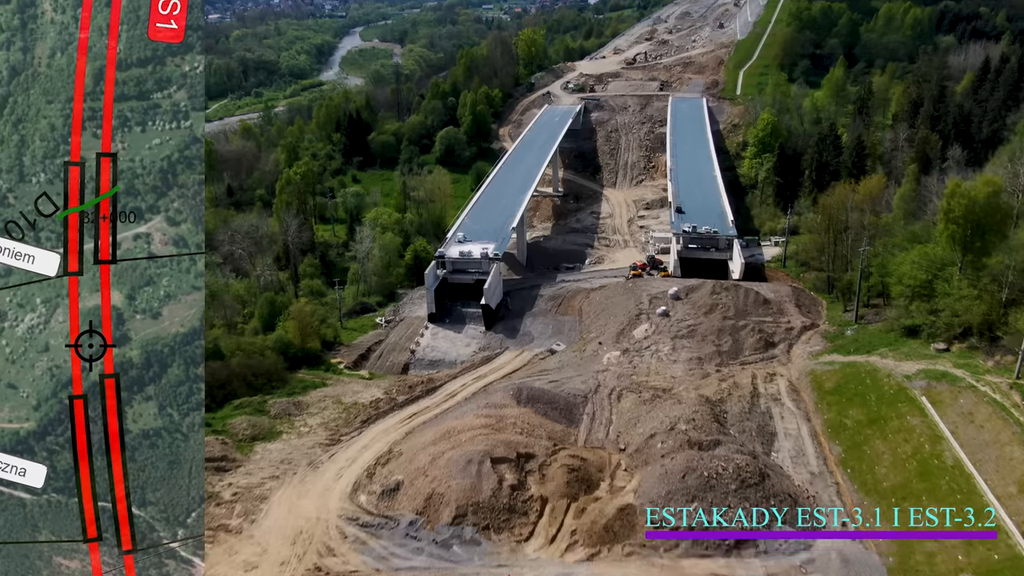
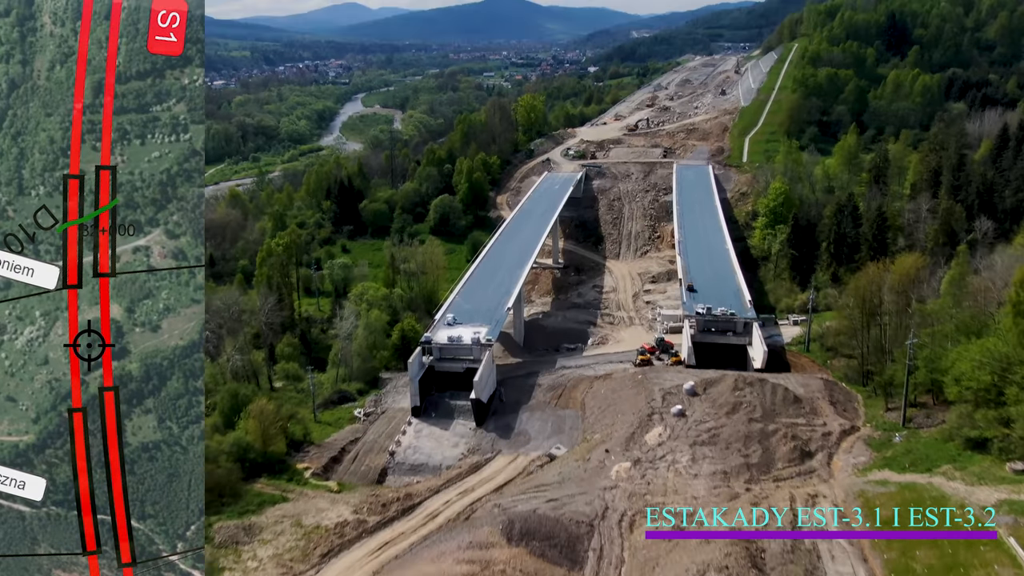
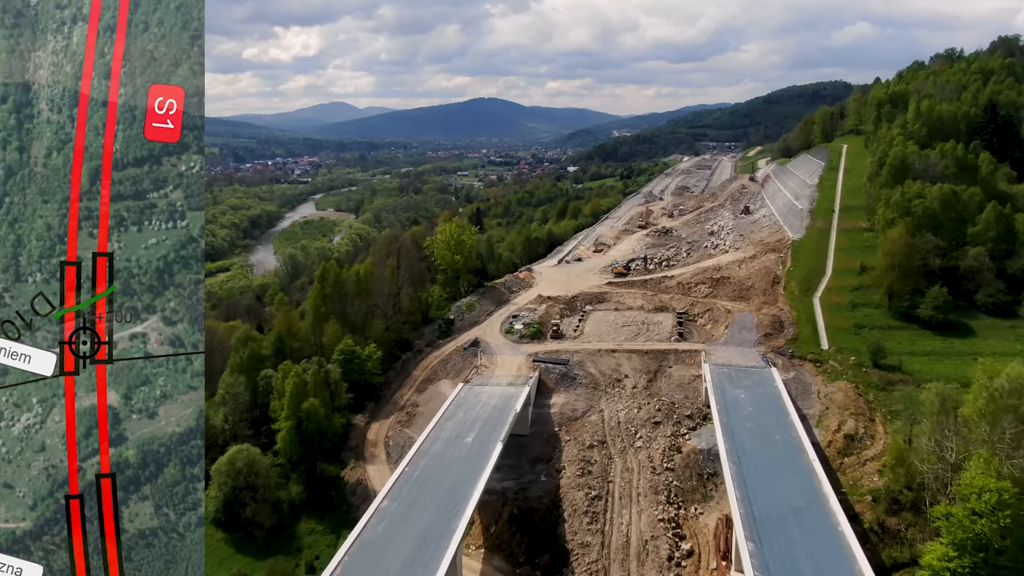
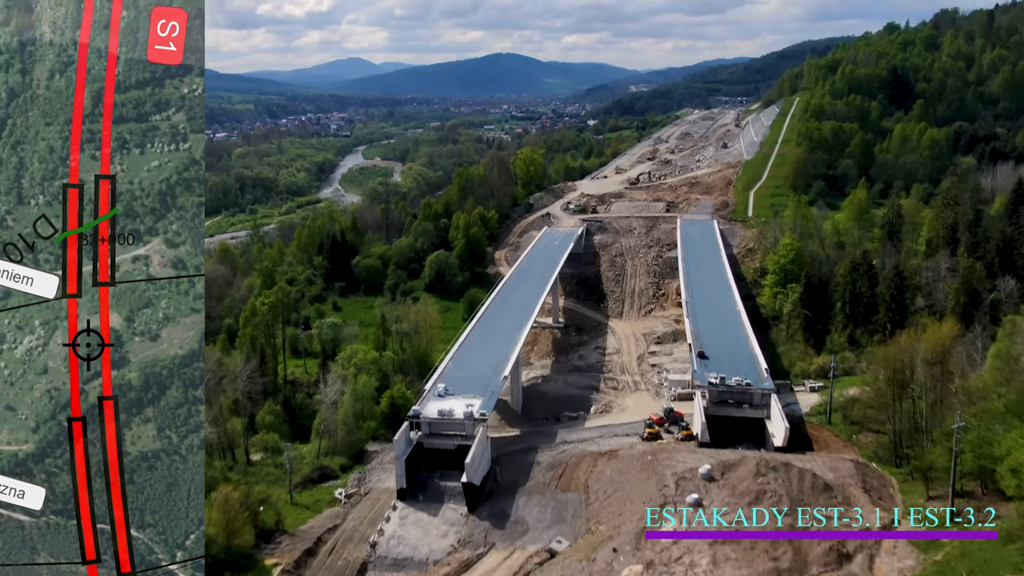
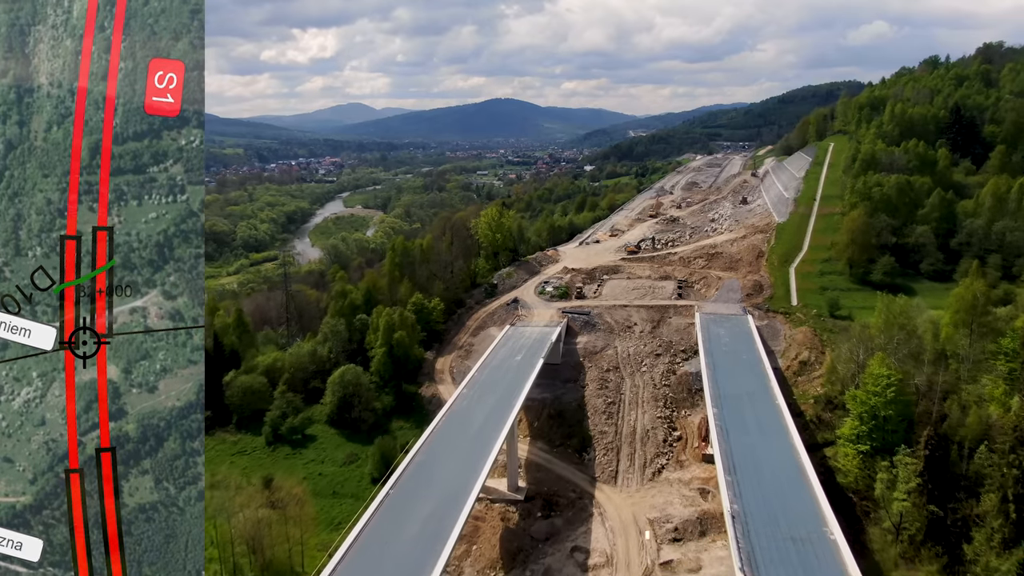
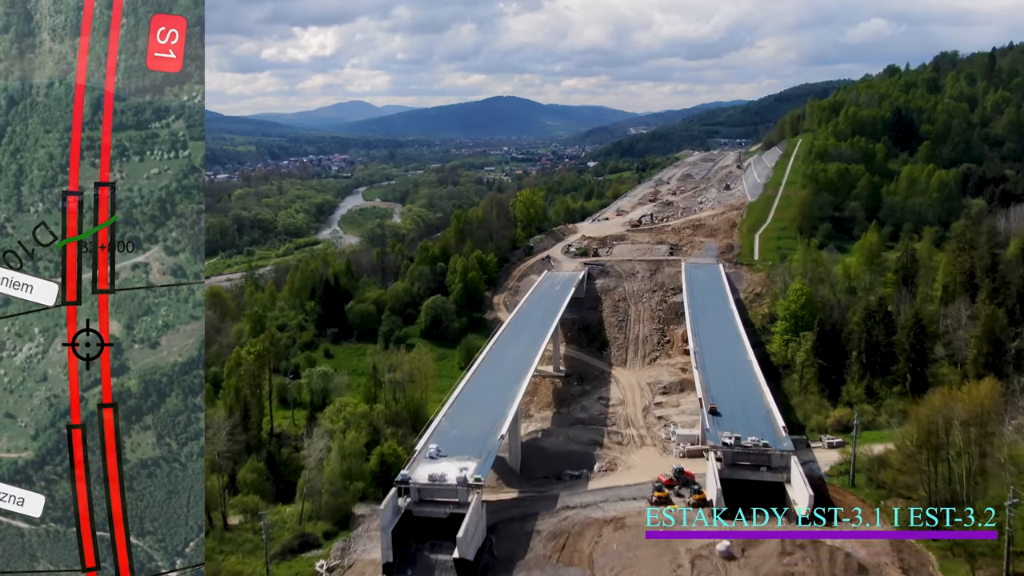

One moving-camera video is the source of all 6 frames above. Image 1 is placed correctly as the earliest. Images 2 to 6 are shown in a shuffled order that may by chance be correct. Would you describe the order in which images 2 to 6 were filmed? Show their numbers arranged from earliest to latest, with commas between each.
2, 4, 6, 5, 3
